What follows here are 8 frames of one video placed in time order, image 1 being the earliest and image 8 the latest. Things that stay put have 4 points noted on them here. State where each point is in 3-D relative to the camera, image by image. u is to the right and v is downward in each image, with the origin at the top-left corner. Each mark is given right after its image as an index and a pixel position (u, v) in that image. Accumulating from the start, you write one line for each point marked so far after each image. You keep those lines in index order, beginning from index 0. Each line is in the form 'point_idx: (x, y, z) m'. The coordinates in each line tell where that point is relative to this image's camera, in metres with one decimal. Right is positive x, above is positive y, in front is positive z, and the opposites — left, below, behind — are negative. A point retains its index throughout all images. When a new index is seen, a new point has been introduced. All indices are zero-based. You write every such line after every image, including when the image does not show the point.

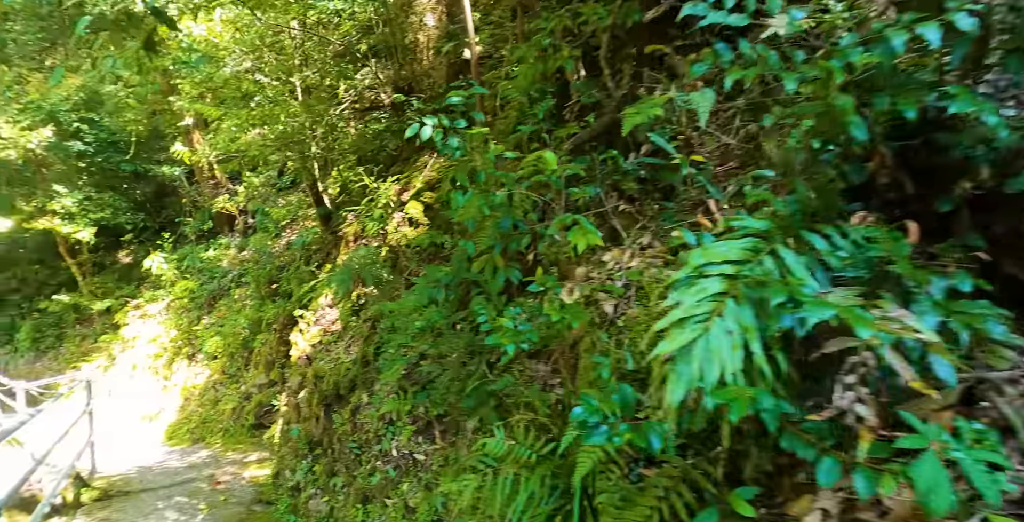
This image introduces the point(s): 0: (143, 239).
0: (-7.2, +0.4, +11.1) m
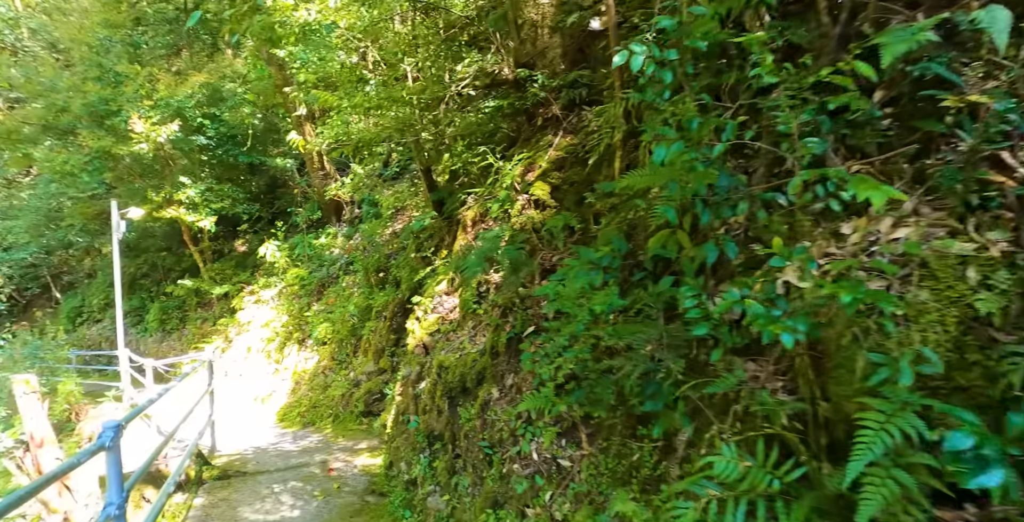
0: (-5.2, +0.7, +11.7) m
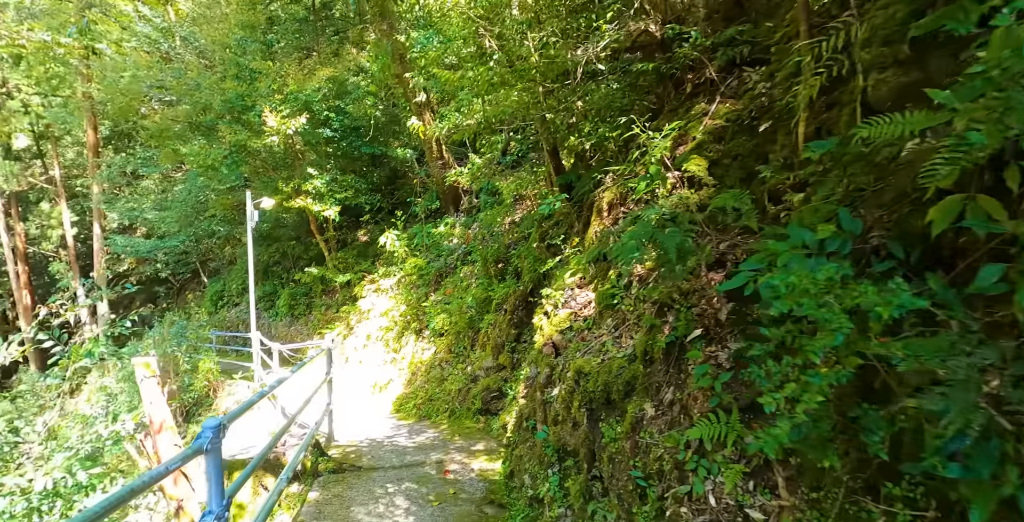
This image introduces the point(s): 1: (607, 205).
0: (-2.8, +0.9, +11.9) m
1: (+0.6, +0.4, +3.8) m
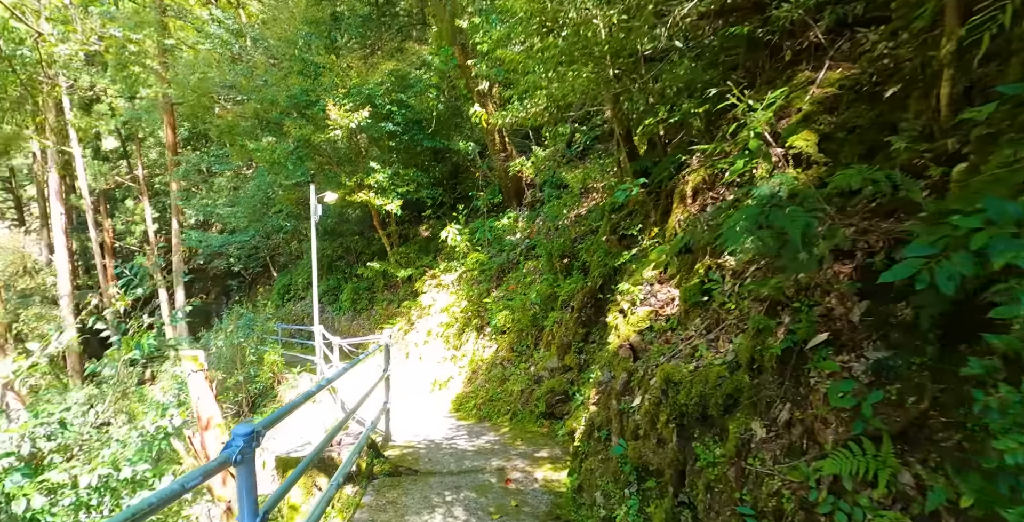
0: (-1.5, +1.0, +11.8) m
1: (+1.1, +0.4, +3.4) m
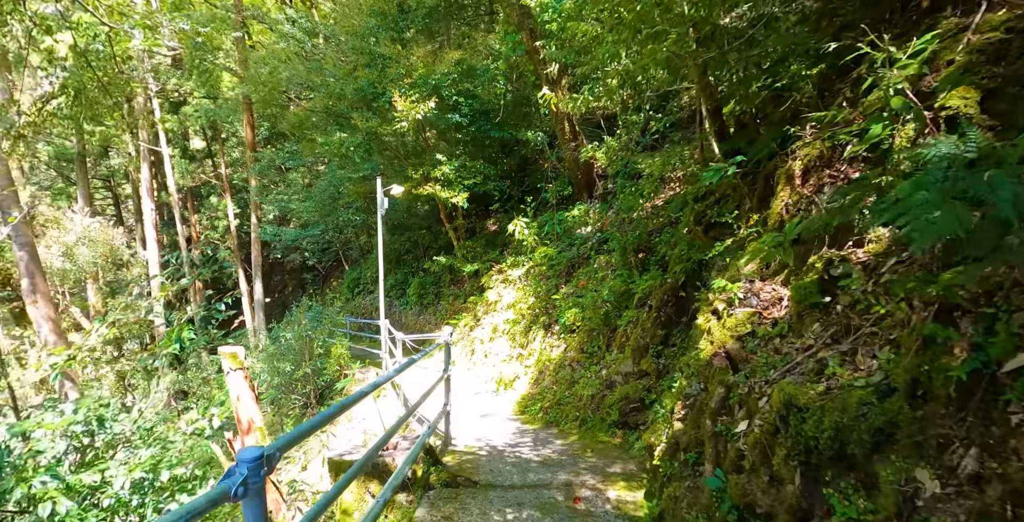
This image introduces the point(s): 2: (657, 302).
0: (-0.1, +1.1, +11.5) m
1: (+1.4, +0.5, +2.8) m
2: (+1.2, -0.3, +4.6) m
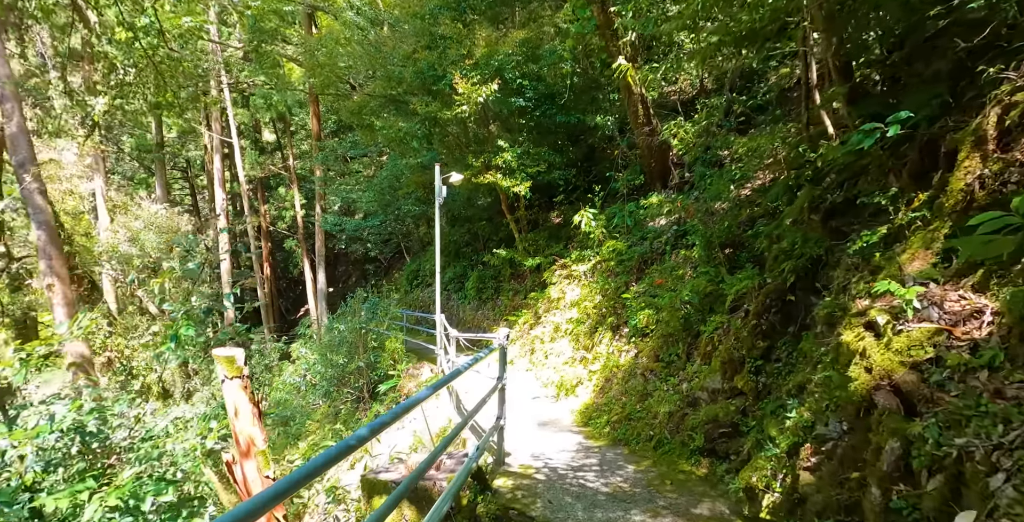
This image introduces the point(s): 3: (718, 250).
0: (+1.1, +1.2, +10.8) m
1: (+1.7, +0.5, +2.0) m
2: (+1.6, -0.3, +3.8) m
3: (+1.9, +0.1, +5.2) m
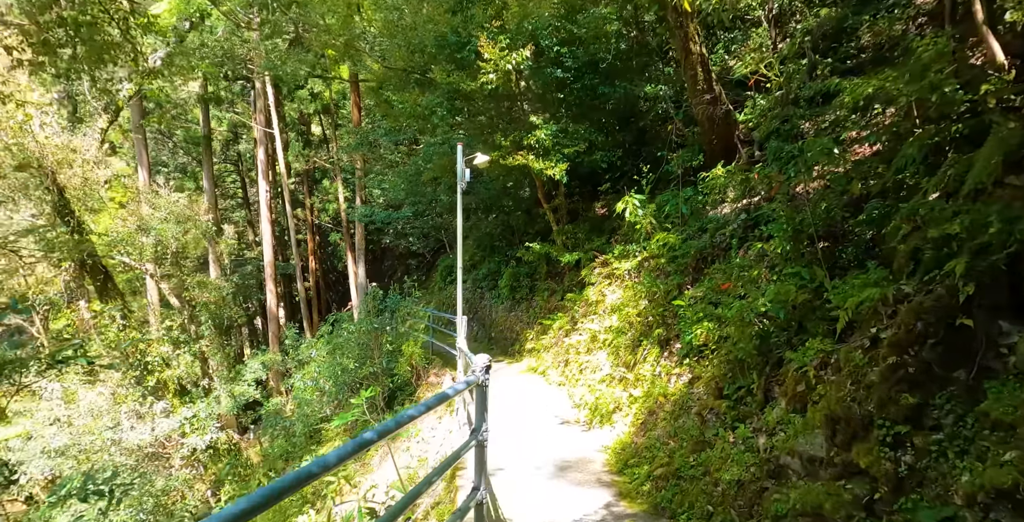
0: (+1.7, +1.2, +9.4) m
1: (+1.5, +0.5, +0.6) m
2: (+1.6, -0.3, +2.4) m
3: (+1.9, +0.1, +3.7) m
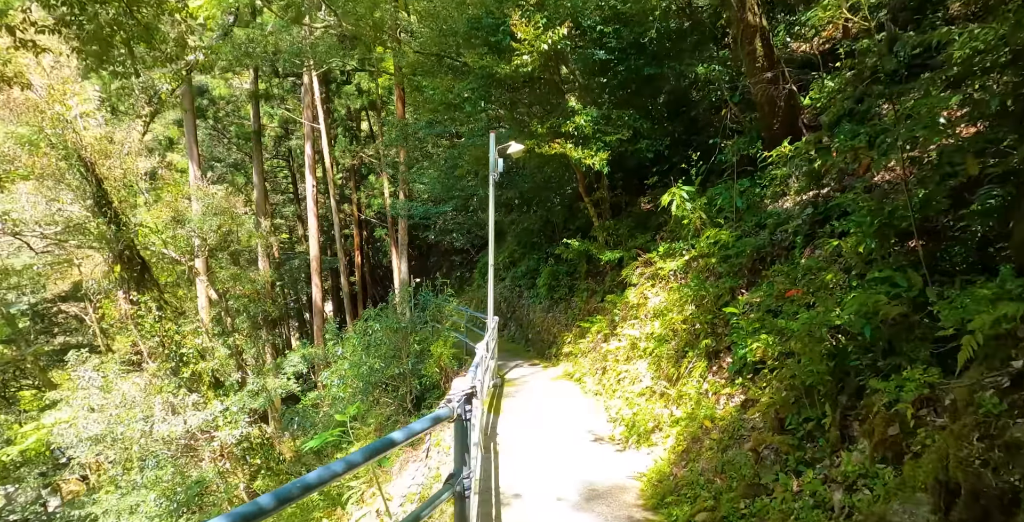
0: (+2.3, +1.2, +8.6) m
1: (+1.3, +0.5, -0.1) m
2: (+1.5, -0.3, +1.7) m
3: (+2.0, +0.1, +3.0) m
